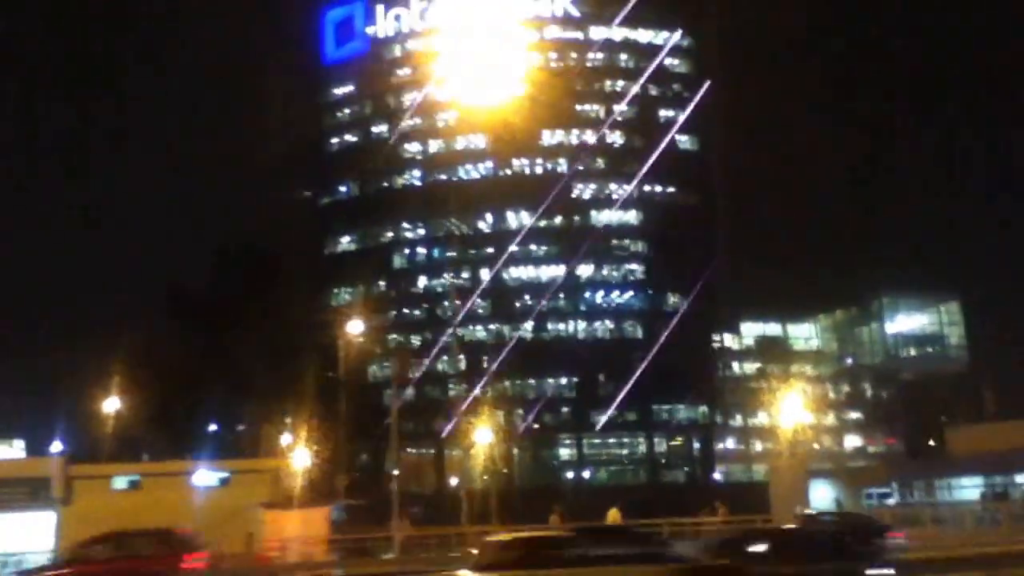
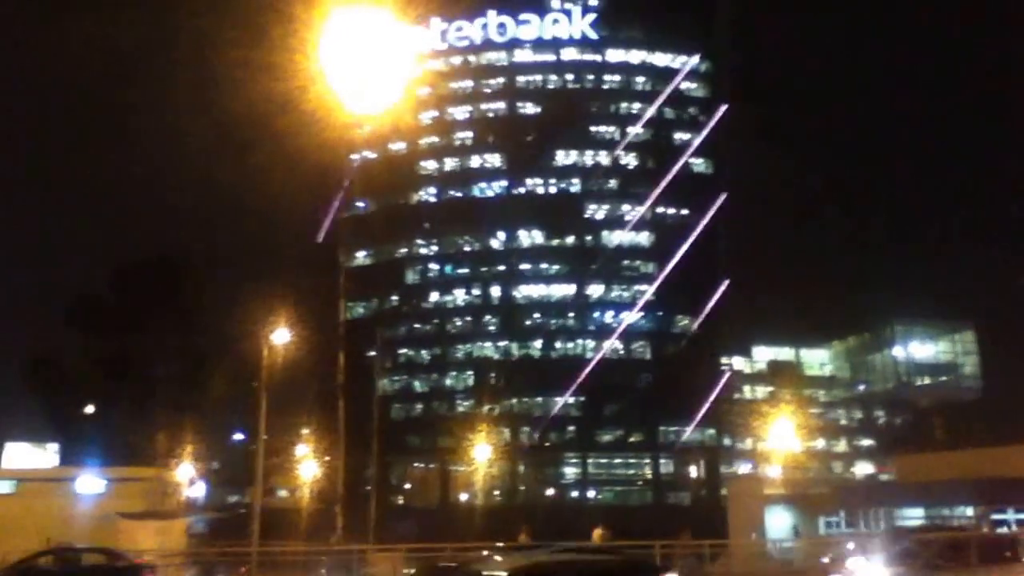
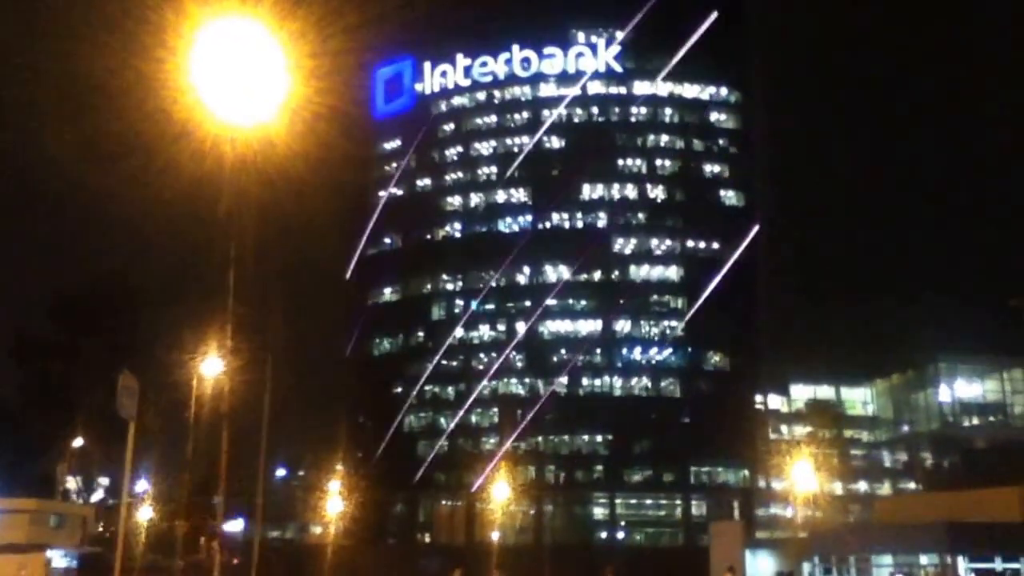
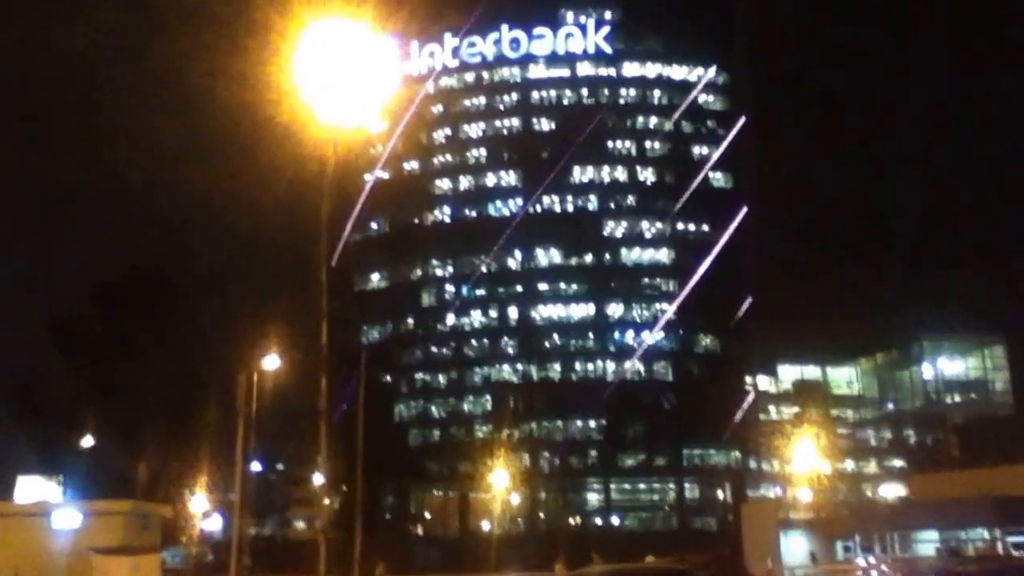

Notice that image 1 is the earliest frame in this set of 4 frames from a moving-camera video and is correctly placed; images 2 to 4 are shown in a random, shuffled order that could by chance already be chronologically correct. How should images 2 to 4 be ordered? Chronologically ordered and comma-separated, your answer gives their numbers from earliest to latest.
2, 4, 3
